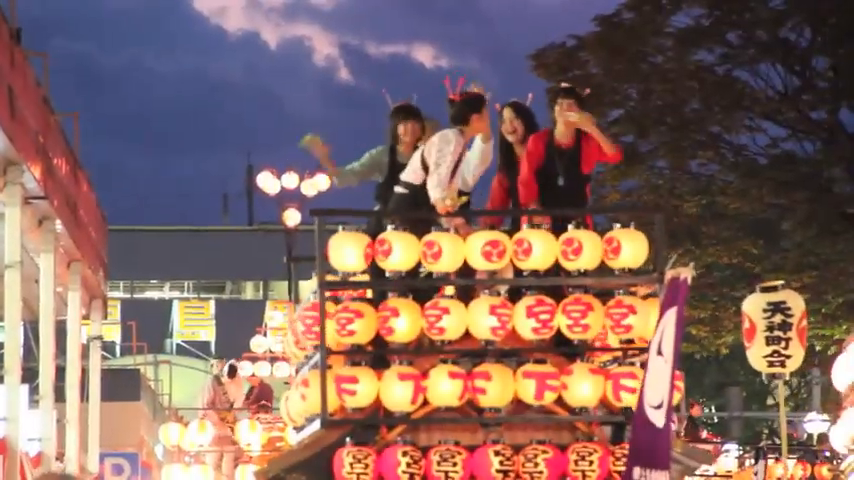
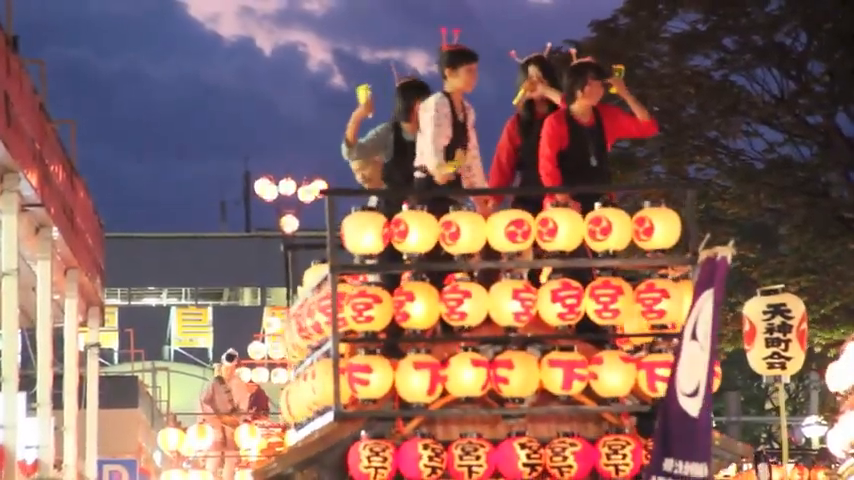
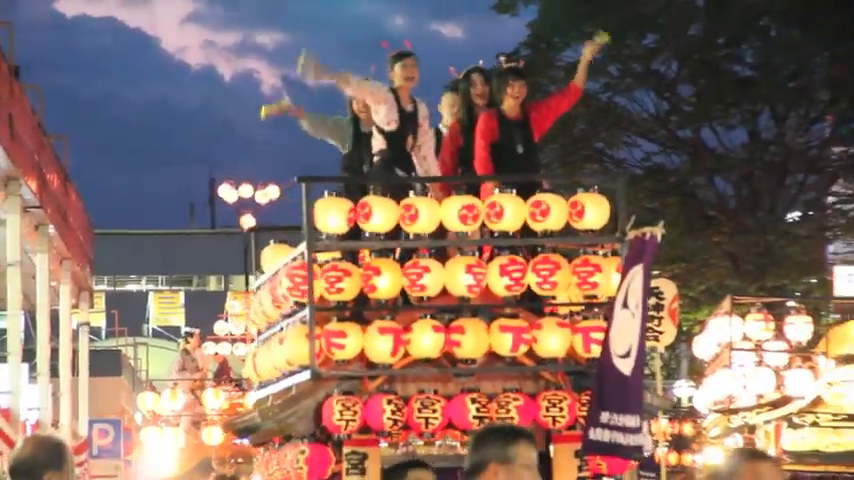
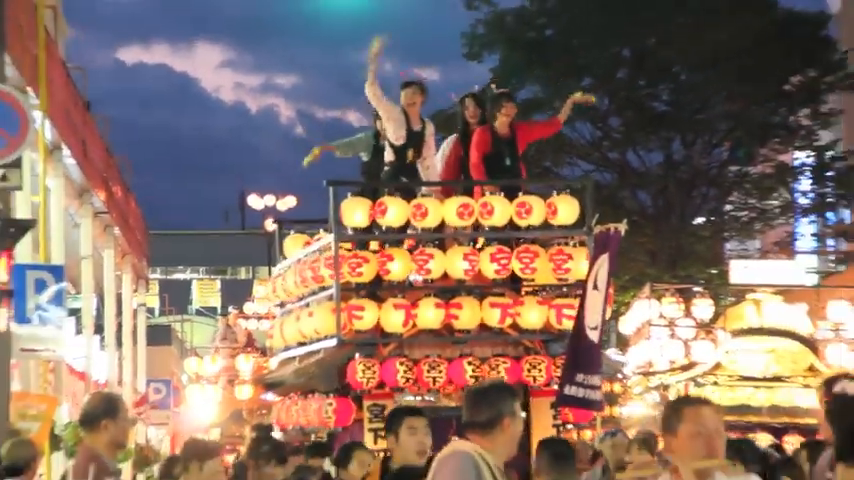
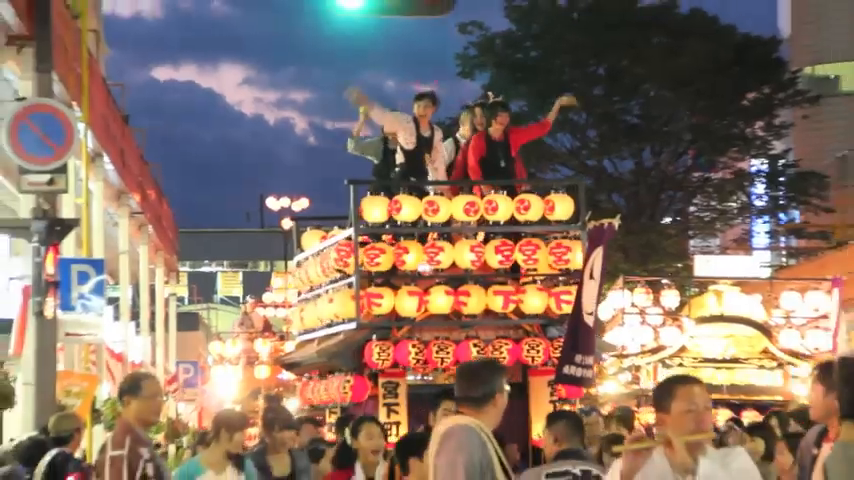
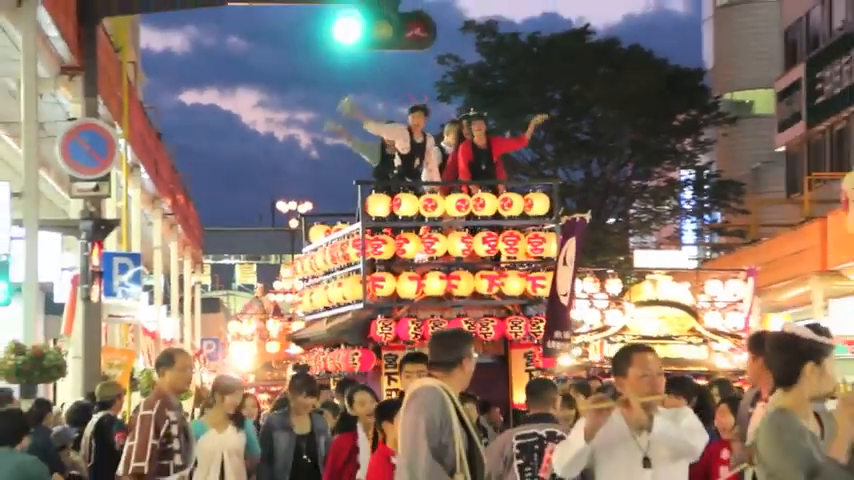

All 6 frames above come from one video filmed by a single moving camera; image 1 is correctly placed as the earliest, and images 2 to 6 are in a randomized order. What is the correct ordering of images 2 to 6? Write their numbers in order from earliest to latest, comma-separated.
2, 3, 4, 5, 6
